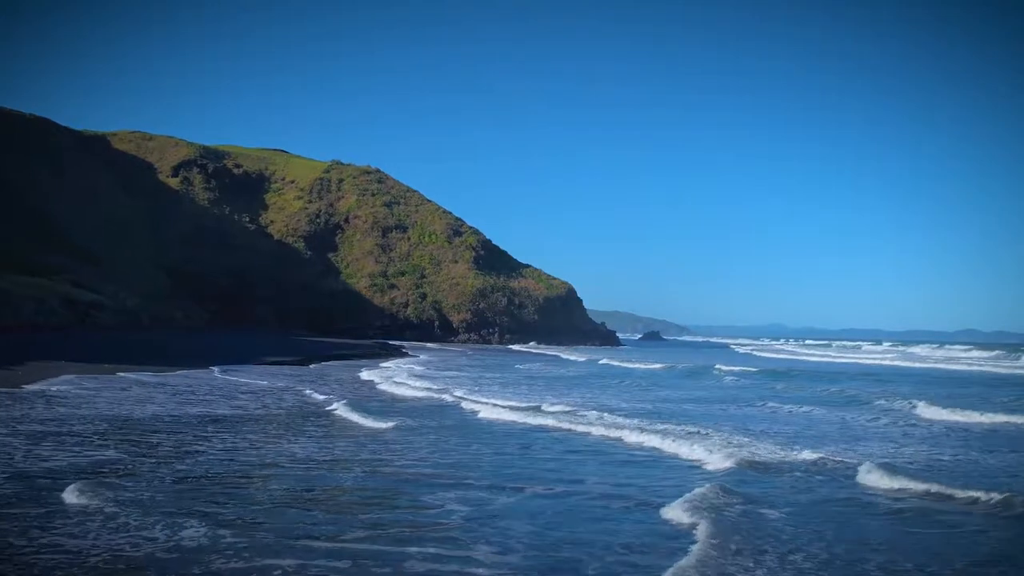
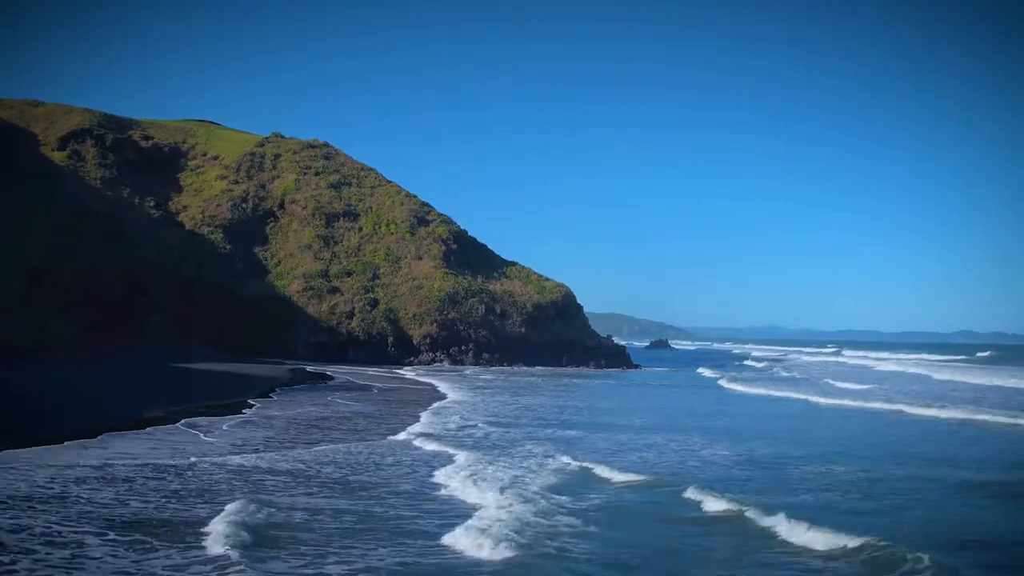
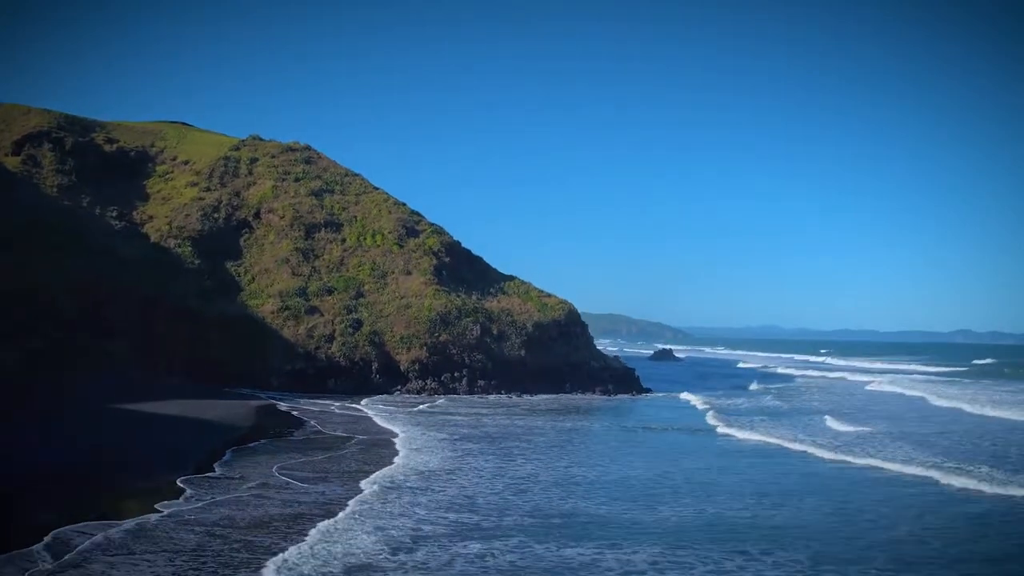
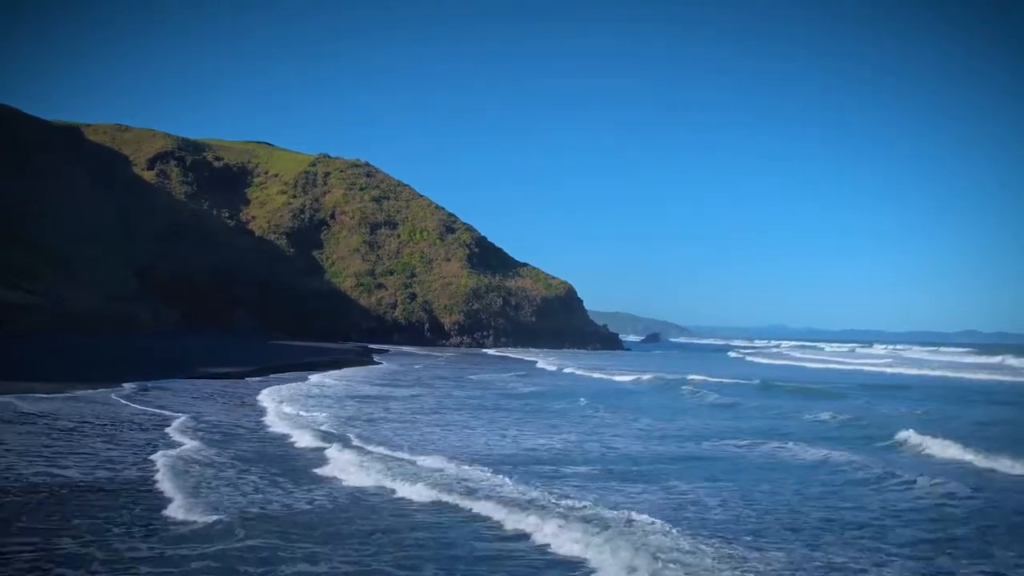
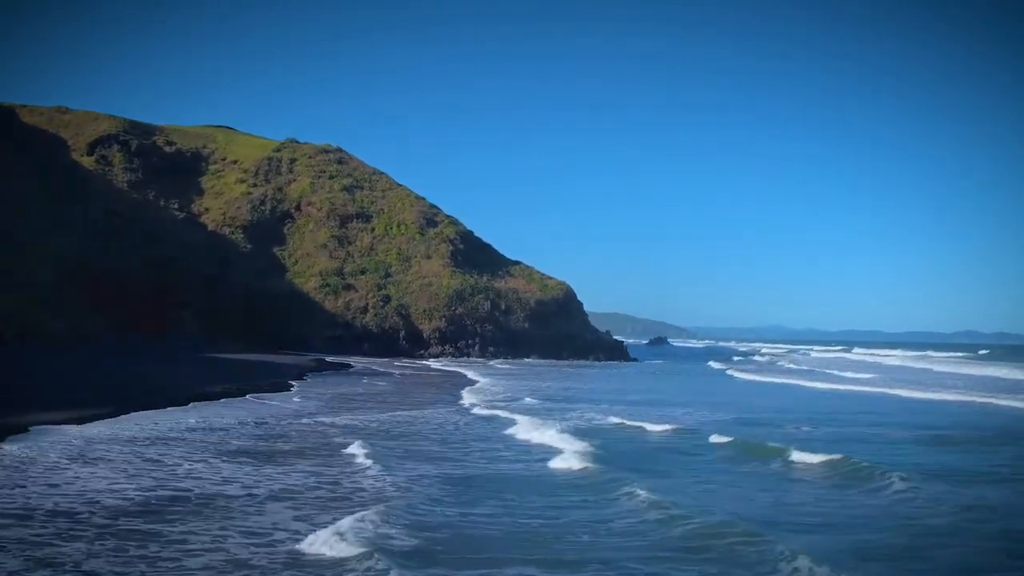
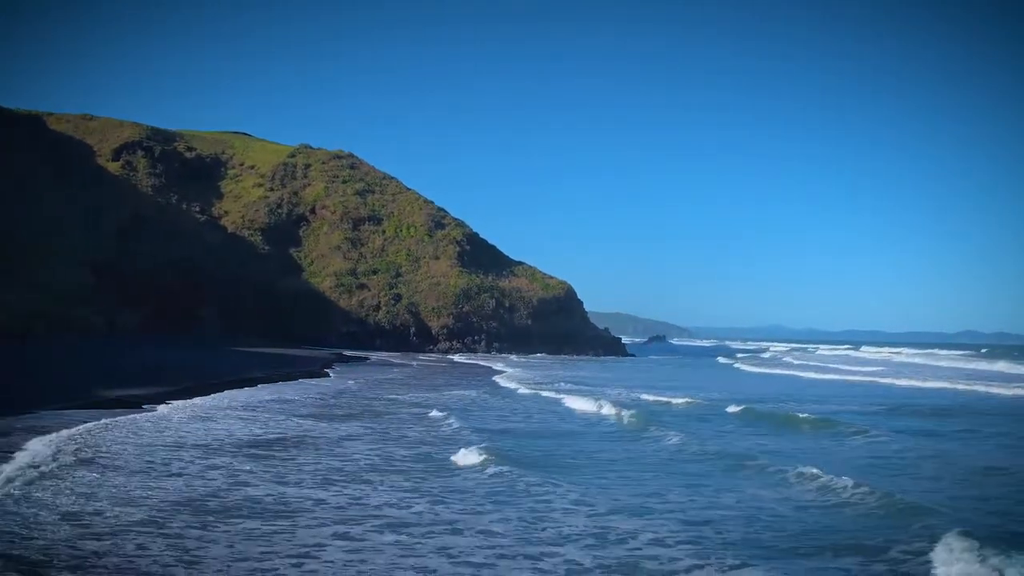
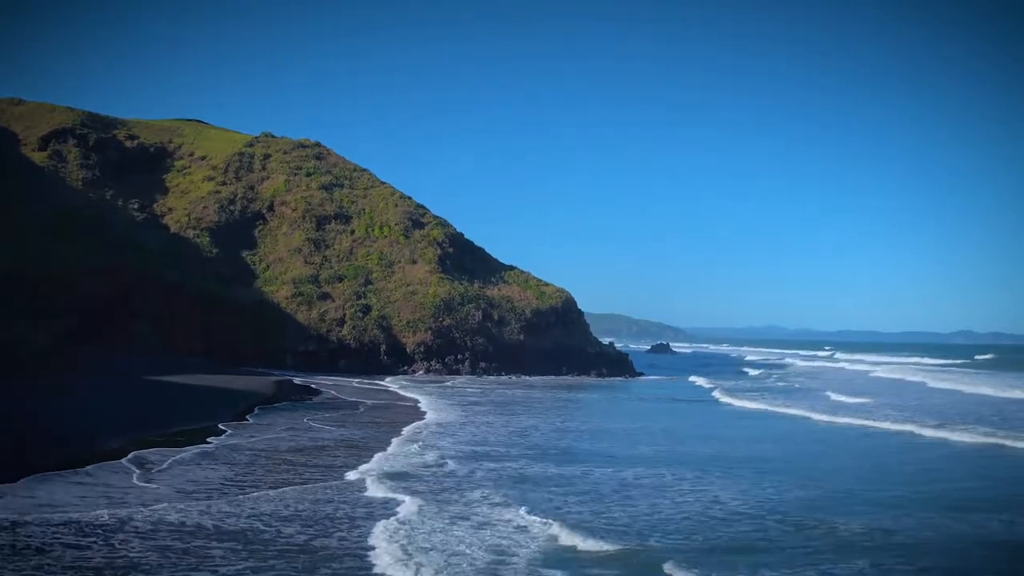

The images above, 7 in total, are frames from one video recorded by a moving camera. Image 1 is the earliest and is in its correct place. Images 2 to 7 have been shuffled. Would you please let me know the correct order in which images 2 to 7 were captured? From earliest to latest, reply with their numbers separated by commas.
4, 6, 5, 2, 7, 3
